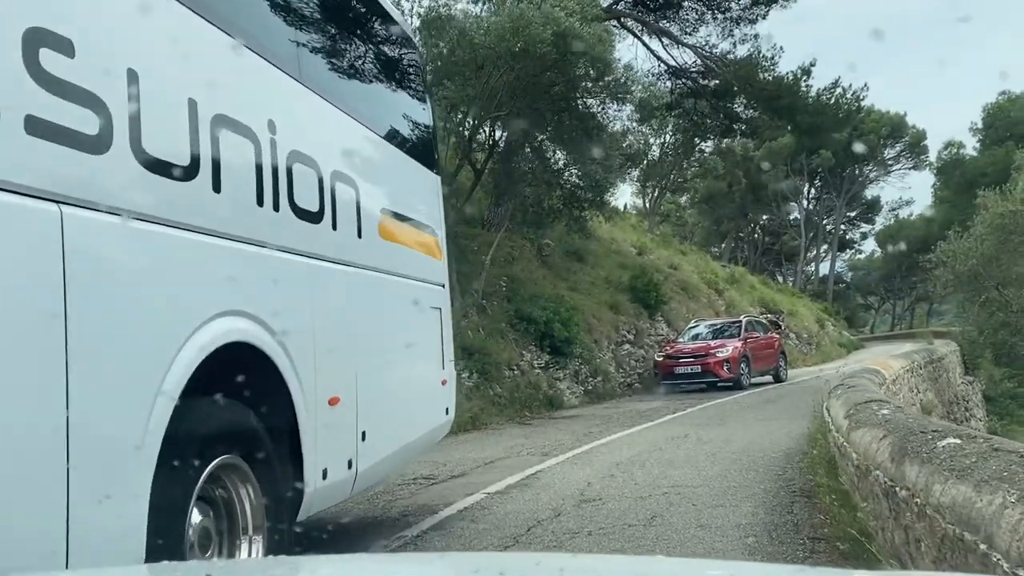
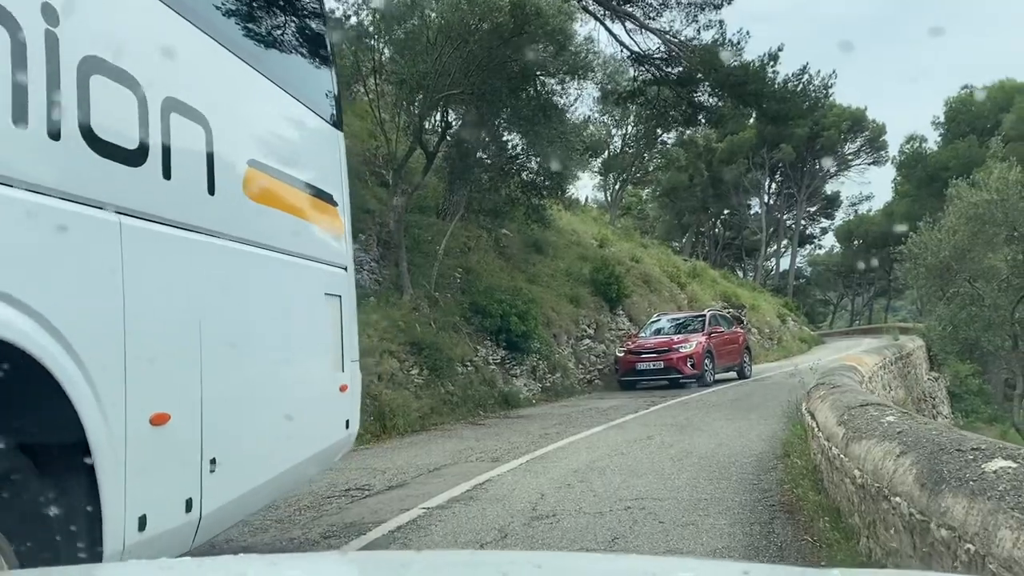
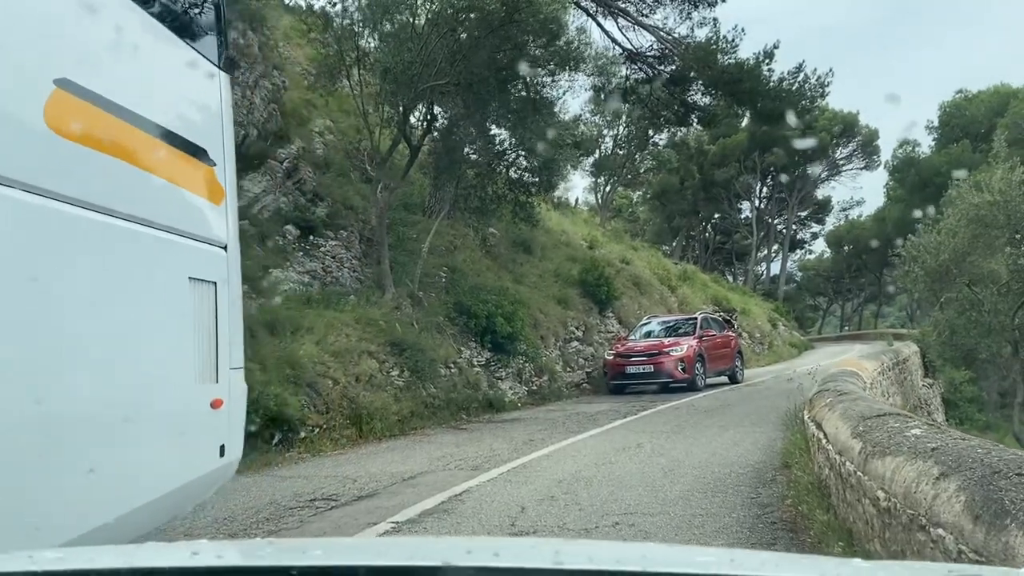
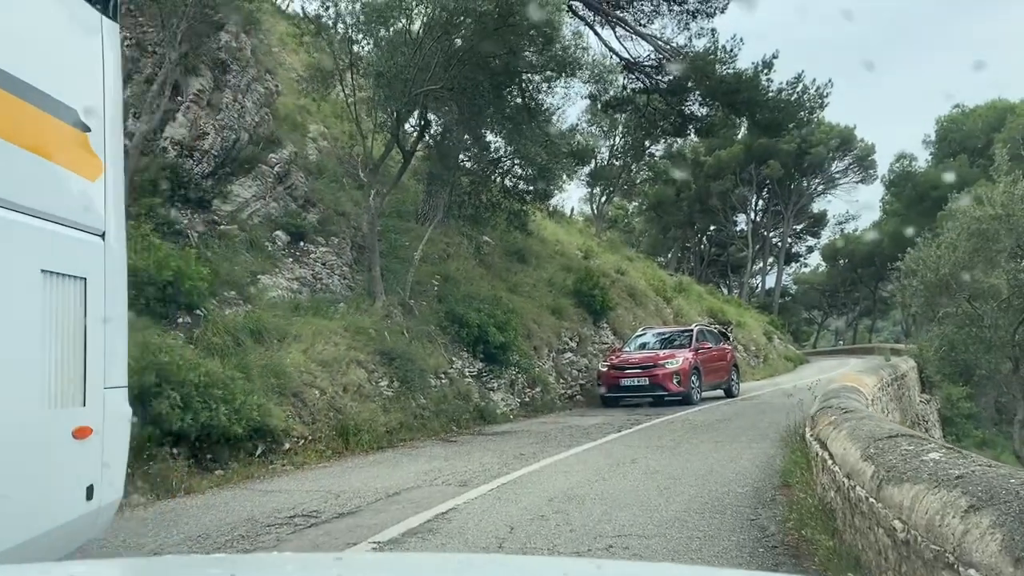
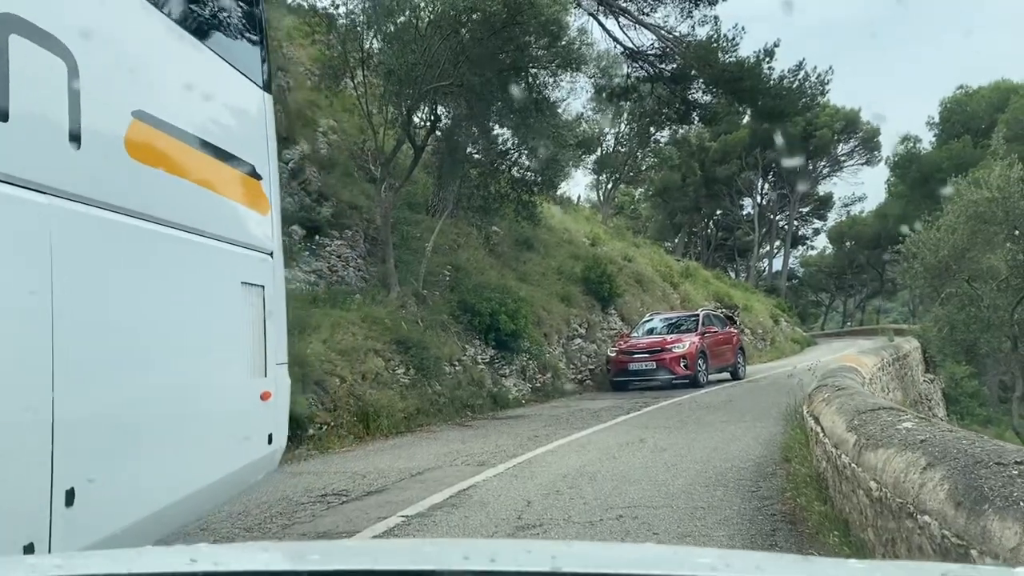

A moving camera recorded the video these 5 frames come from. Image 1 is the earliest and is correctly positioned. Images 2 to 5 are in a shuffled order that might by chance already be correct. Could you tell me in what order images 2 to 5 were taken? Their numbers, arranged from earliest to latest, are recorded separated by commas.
2, 5, 3, 4
